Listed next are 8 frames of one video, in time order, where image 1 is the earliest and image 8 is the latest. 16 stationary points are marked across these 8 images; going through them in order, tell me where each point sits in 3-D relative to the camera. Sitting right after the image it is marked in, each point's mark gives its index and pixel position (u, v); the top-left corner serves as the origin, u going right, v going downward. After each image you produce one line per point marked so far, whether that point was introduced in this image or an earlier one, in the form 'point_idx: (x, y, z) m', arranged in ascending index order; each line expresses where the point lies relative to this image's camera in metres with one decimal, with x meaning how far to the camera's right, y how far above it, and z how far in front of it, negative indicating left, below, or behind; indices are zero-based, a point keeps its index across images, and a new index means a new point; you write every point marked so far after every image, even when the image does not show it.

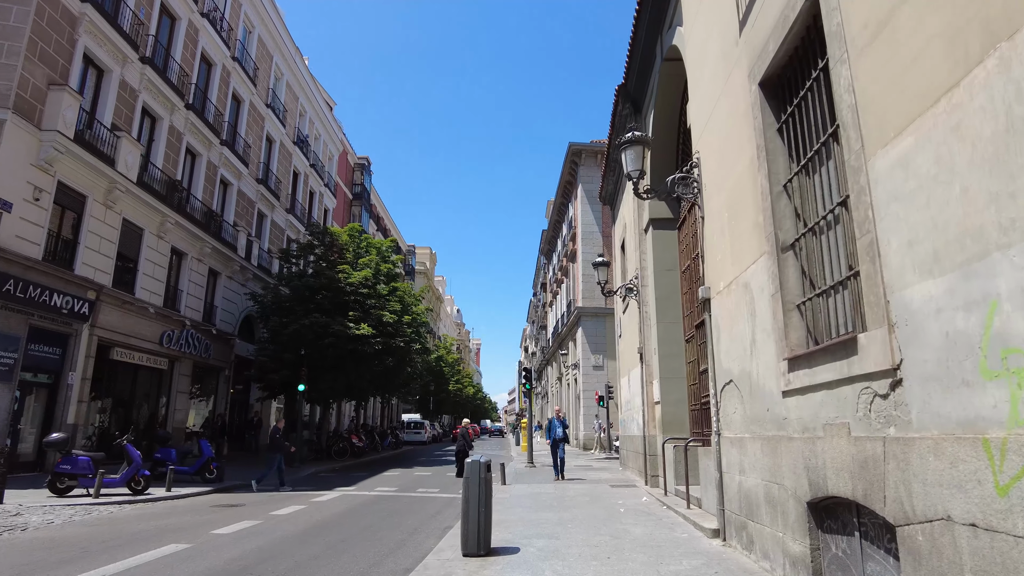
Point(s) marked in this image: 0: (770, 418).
0: (+2.1, -1.1, +5.4) m
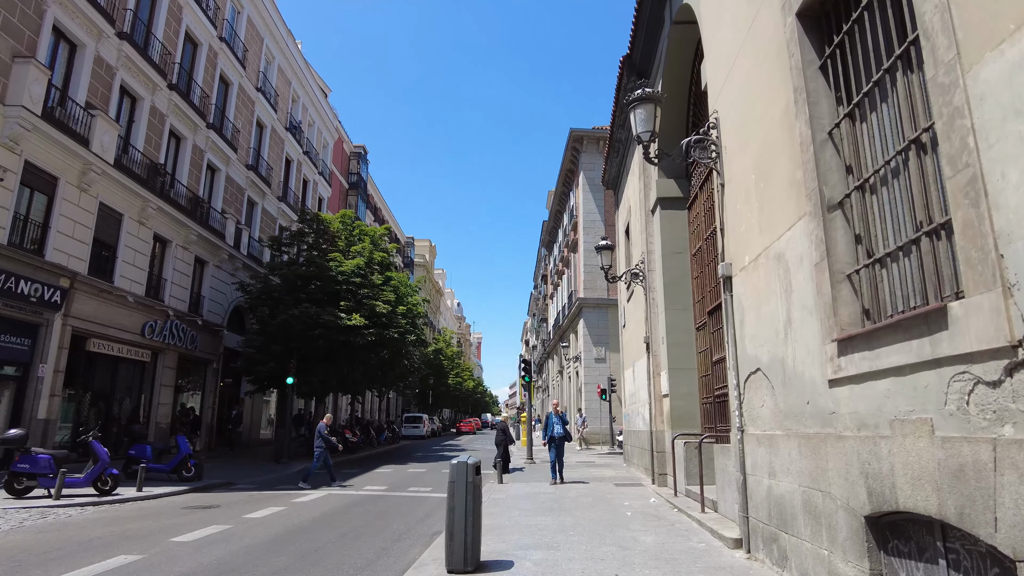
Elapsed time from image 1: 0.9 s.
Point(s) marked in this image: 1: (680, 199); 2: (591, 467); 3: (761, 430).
0: (+2.0, -0.9, +4.5) m
1: (+3.1, +1.7, +12.1) m
2: (+1.9, -4.4, +16.1) m
3: (+2.1, -1.2, +5.7) m
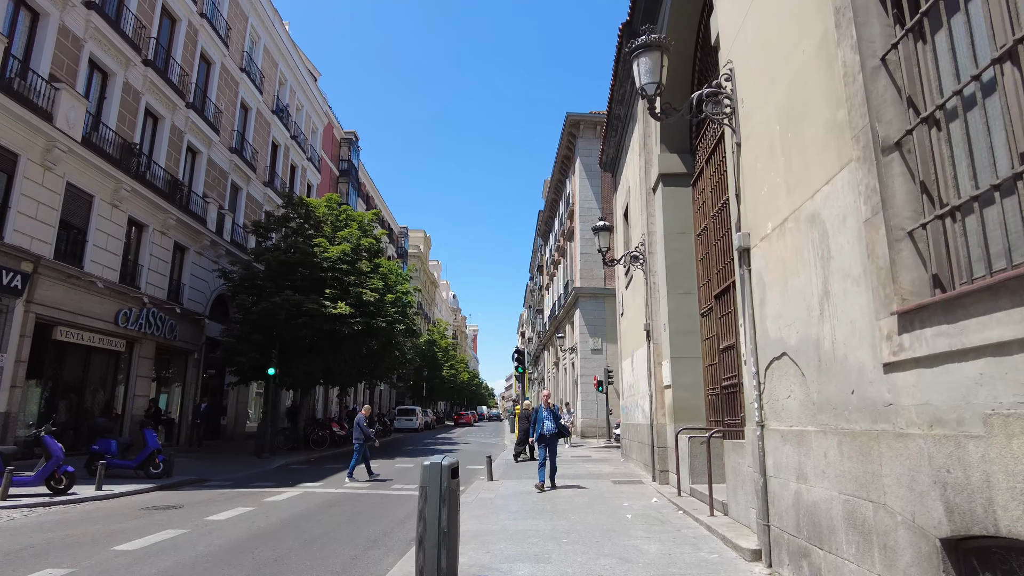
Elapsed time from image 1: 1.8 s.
0: (+1.9, -0.6, +3.7) m
1: (+2.9, +1.9, +11.2) m
2: (+1.7, -4.0, +15.3) m
3: (+2.0, -1.0, +4.9) m
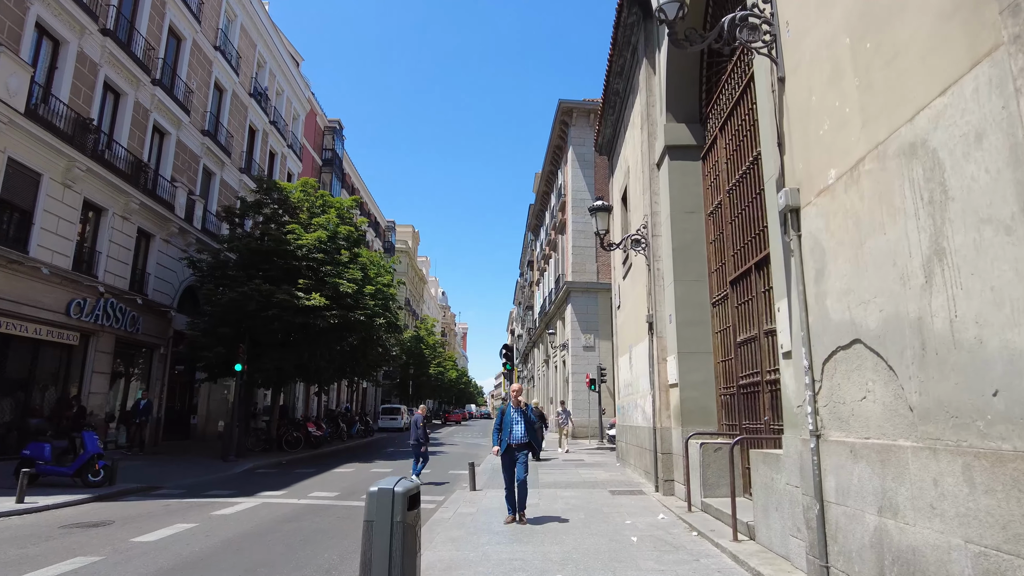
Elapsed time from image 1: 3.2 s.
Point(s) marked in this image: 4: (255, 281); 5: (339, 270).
0: (+1.8, -0.5, +2.5) m
1: (+2.7, +2.1, +10.0) m
2: (+1.4, -3.8, +14.0) m
3: (+1.9, -0.8, +3.6) m
4: (-6.9, +0.2, +17.8) m
5: (-5.1, +0.5, +19.4) m
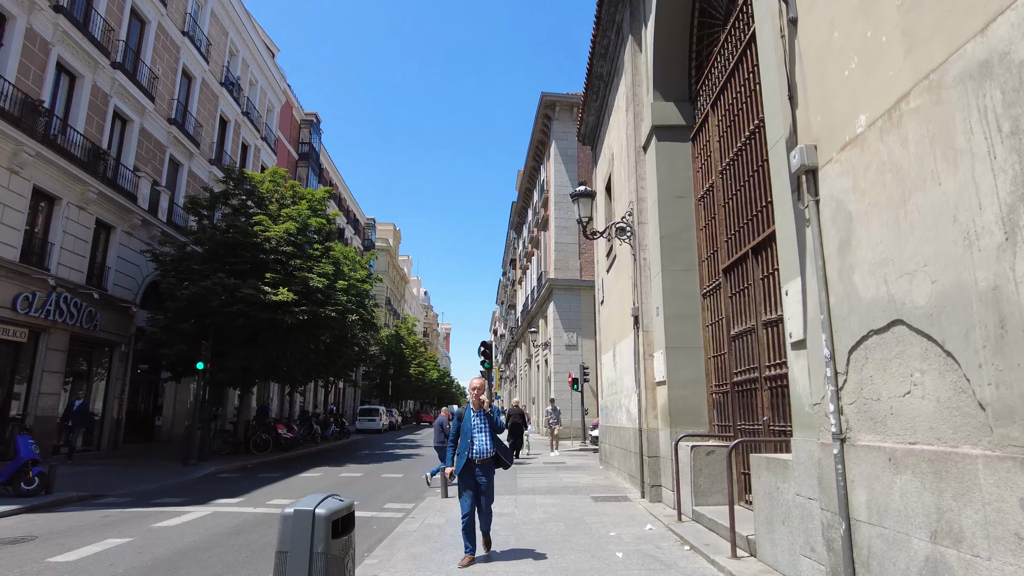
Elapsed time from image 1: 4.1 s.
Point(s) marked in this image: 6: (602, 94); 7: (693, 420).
0: (+1.7, -0.3, +1.7) m
1: (+2.4, +2.3, +9.3) m
2: (+1.0, -3.7, +13.3) m
3: (+1.7, -0.7, +2.9) m
4: (-7.5, +0.3, +16.8) m
5: (-5.7, +0.7, +18.5) m
6: (+1.9, +4.2, +14.1) m
7: (+2.3, -1.7, +8.3) m
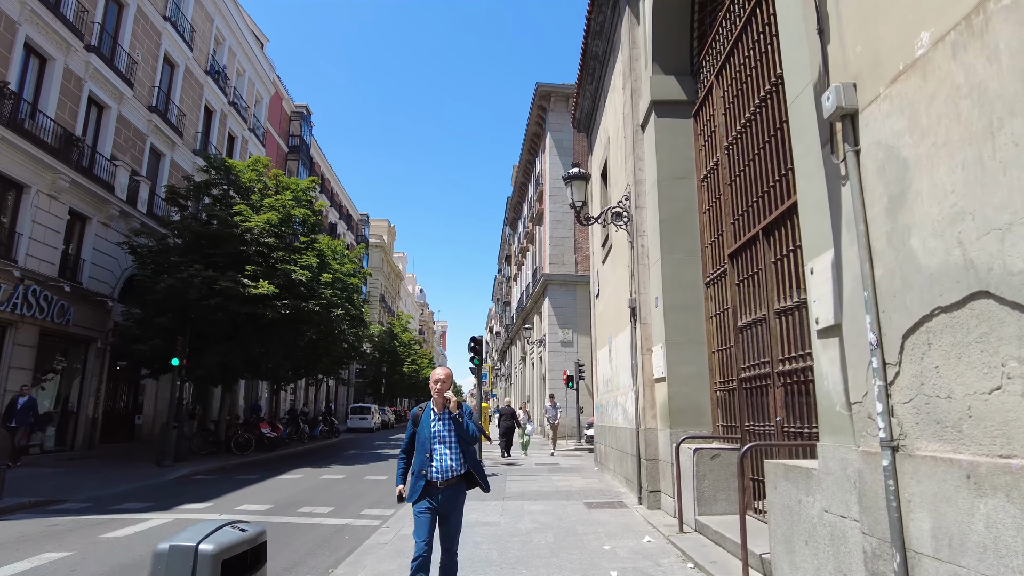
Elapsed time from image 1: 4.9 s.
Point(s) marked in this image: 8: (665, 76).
0: (+1.5, -0.2, +1.0) m
1: (+2.2, +2.4, +8.6) m
2: (+0.8, -3.5, +12.6) m
3: (+1.6, -0.5, +2.2) m
4: (-7.7, +0.5, +16.1) m
5: (-5.9, +0.8, +17.7) m
6: (+1.7, +4.3, +13.4) m
7: (+2.1, -1.5, +7.6) m
8: (+2.0, +2.8, +8.7) m
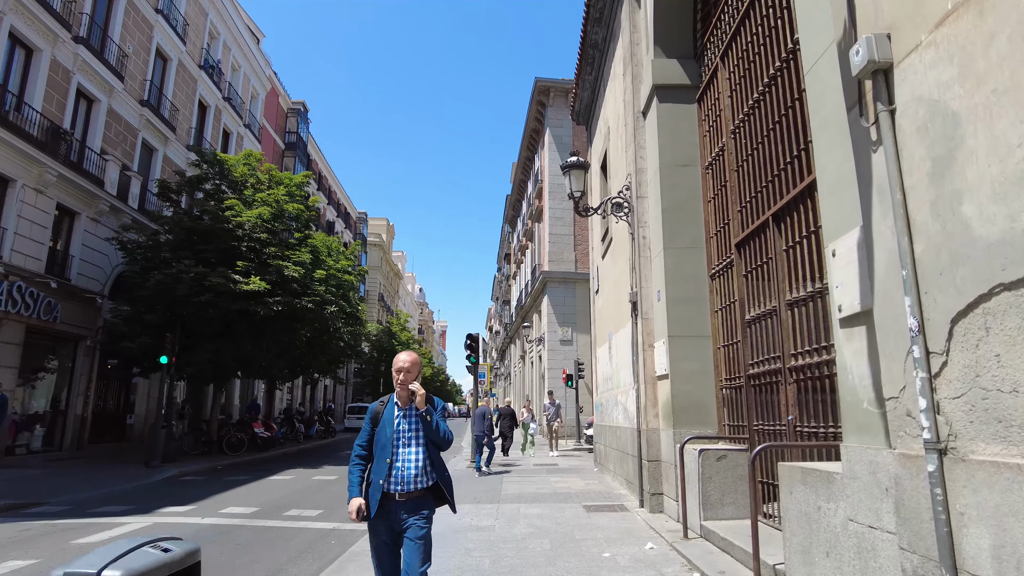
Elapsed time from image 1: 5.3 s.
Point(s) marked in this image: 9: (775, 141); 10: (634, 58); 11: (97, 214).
0: (+1.5, -0.1, +0.6) m
1: (+2.2, +2.5, +8.2) m
2: (+0.7, -3.4, +12.2) m
3: (+1.5, -0.5, +1.8) m
4: (-7.7, +0.6, +15.7) m
5: (-6.0, +0.9, +17.3) m
6: (+1.7, +4.4, +13.0) m
7: (+2.1, -1.4, +7.2) m
8: (+1.9, +2.9, +8.3) m
9: (+2.2, +1.2, +5.6) m
10: (+1.7, +3.2, +9.4) m
11: (-11.6, +2.1, +18.5) m
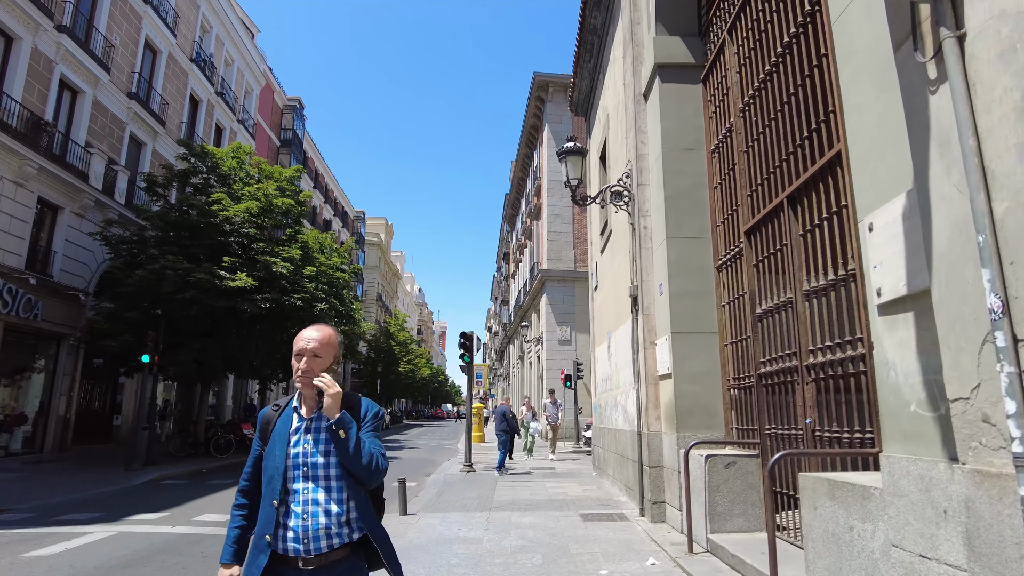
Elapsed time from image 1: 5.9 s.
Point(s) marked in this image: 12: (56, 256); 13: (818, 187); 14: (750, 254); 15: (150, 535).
0: (+1.4, 0.0, +0.1) m
1: (+2.1, +2.6, +7.7) m
2: (+0.6, -3.3, +11.6) m
3: (+1.4, -0.4, +1.2) m
4: (-7.8, +0.7, +15.2) m
5: (-6.0, +1.0, +16.8) m
6: (+1.6, +4.5, +12.5) m
7: (+2.0, -1.4, +6.7) m
8: (+1.9, +2.9, +7.7) m
9: (+2.1, +1.3, +5.0) m
10: (+1.6, +3.3, +8.8) m
11: (-11.7, +2.2, +17.9) m
12: (-11.8, +0.8, +17.0) m
13: (+2.1, +0.7, +4.5) m
14: (+2.2, +0.3, +5.9) m
15: (-4.2, -2.8, +7.5) m
